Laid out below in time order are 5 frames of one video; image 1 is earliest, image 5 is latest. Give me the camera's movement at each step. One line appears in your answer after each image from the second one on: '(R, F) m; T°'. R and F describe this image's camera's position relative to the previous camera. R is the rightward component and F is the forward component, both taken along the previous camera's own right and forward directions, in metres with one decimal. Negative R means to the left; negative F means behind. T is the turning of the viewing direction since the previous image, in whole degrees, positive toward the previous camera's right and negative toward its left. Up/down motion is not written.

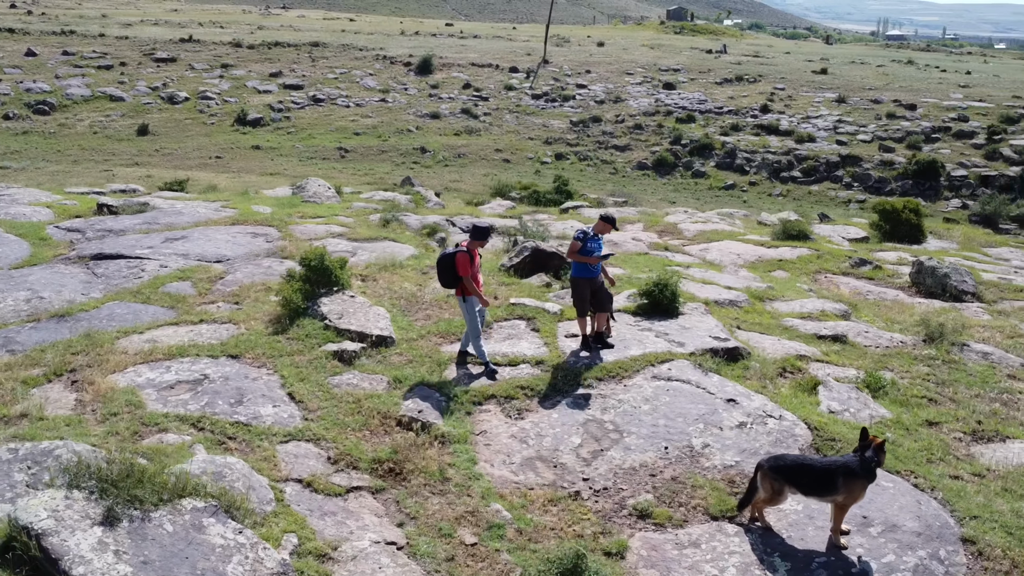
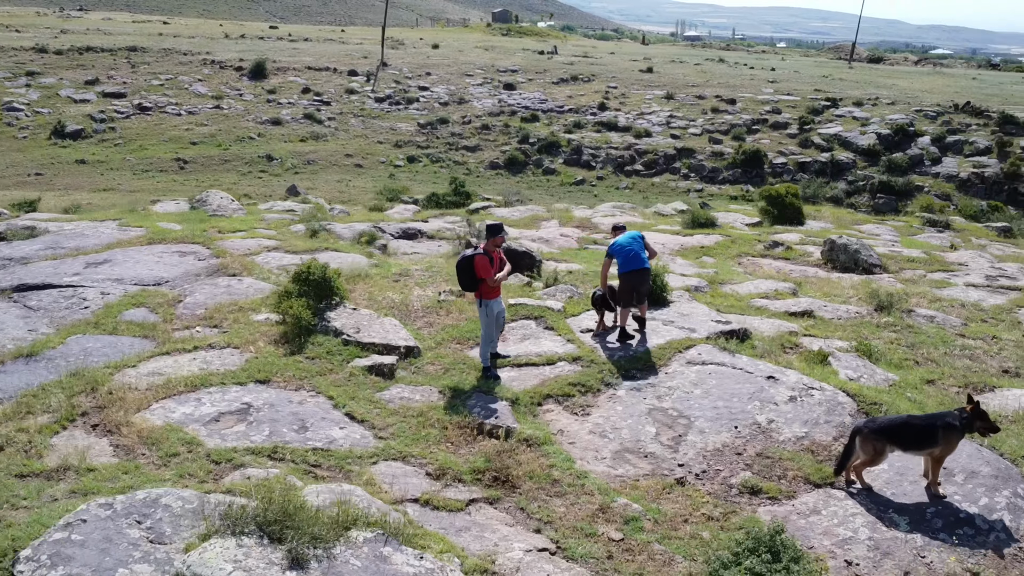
(-2.2, +0.2) m; +12°
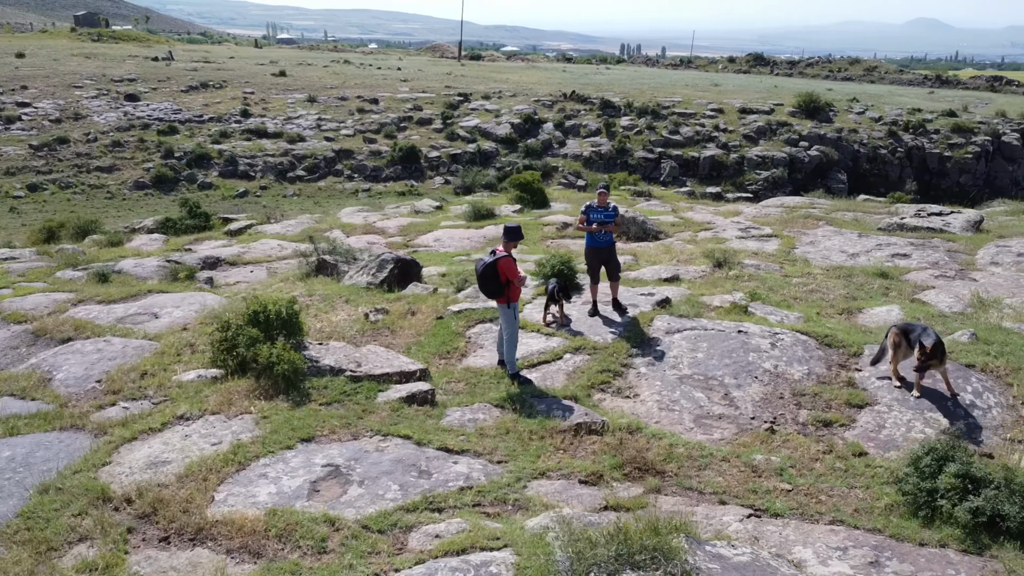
(-3.9, +1.0) m; +26°
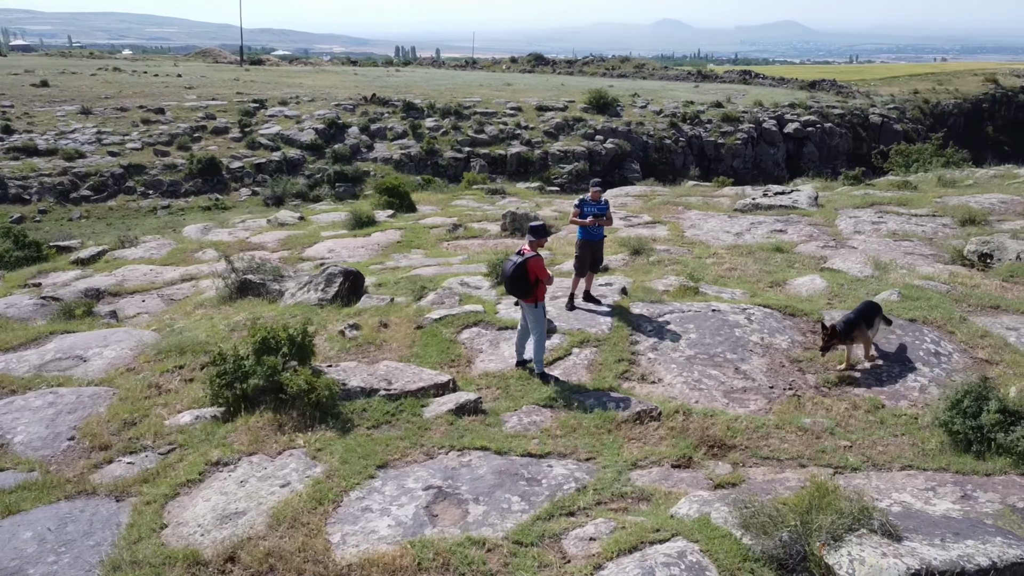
(-2.4, +0.4) m; +15°
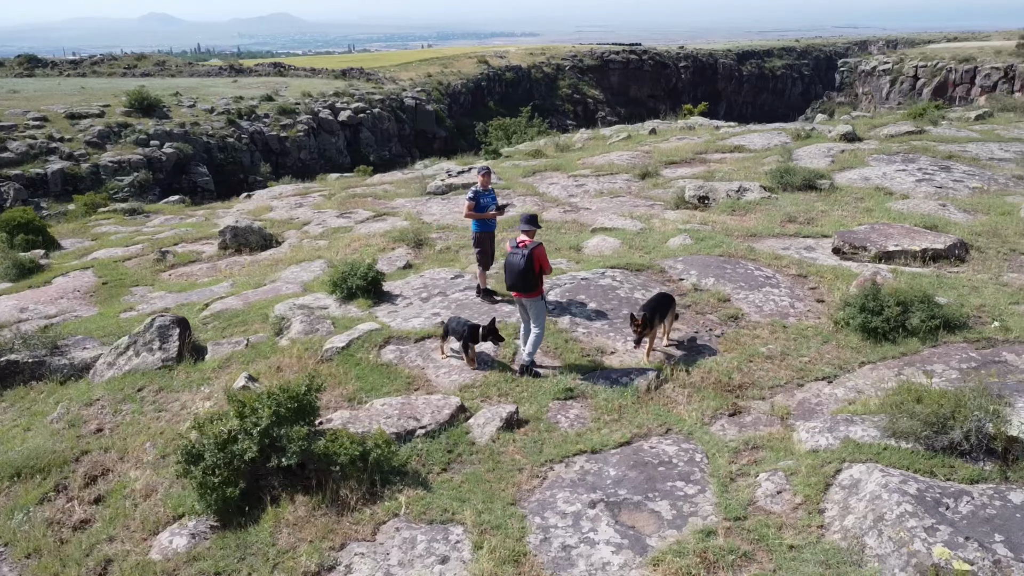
(-3.9, +1.5) m; +31°
